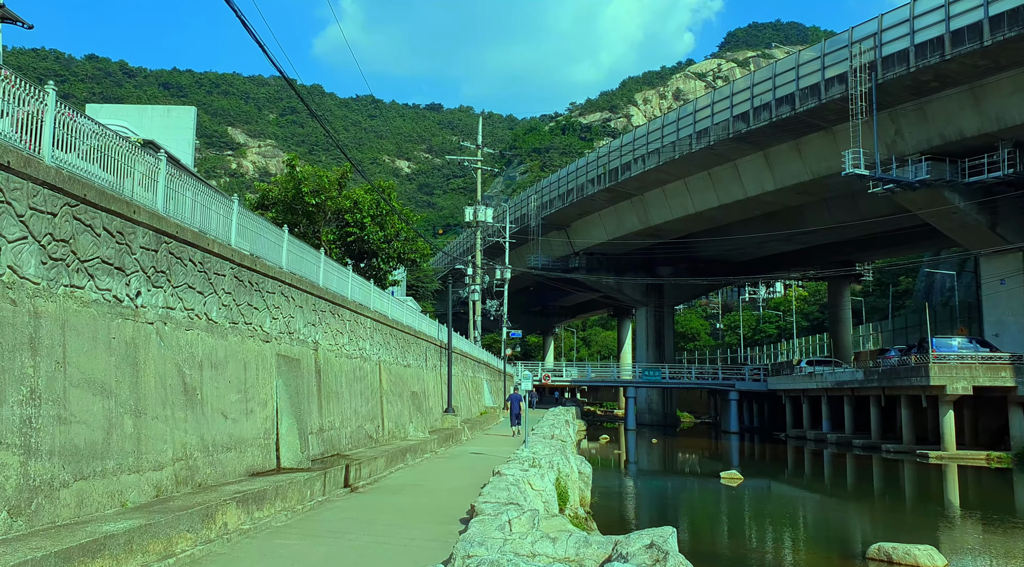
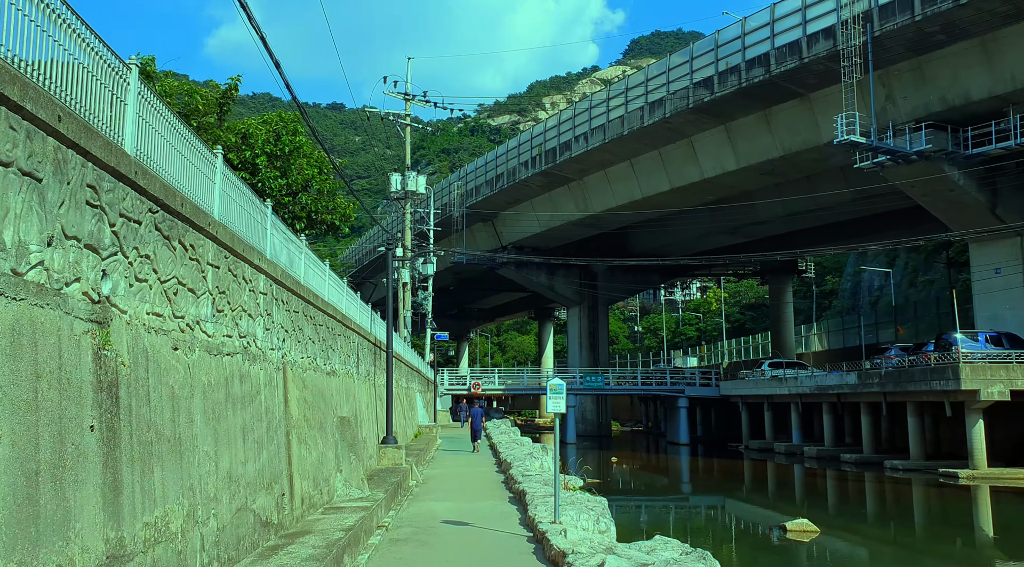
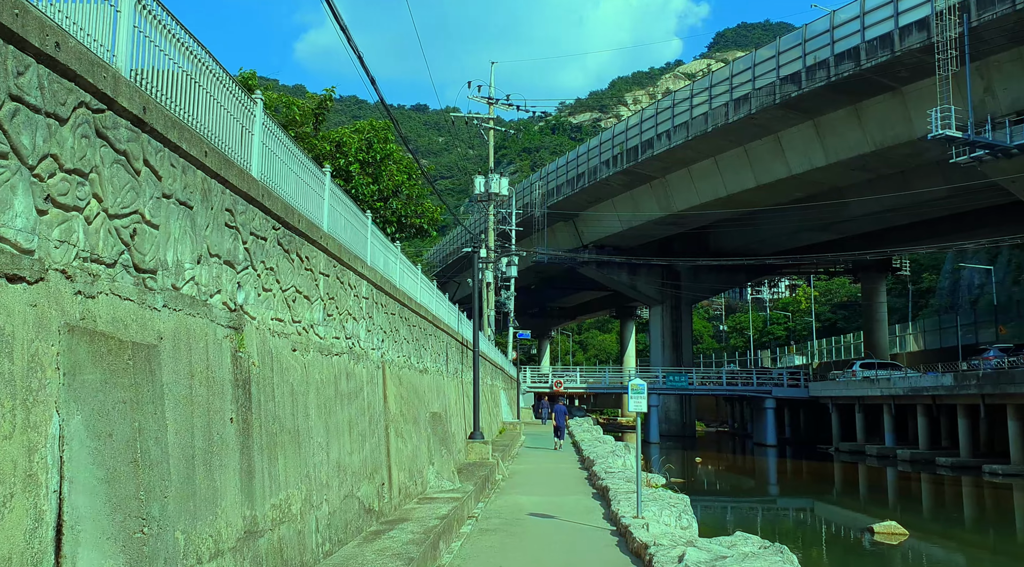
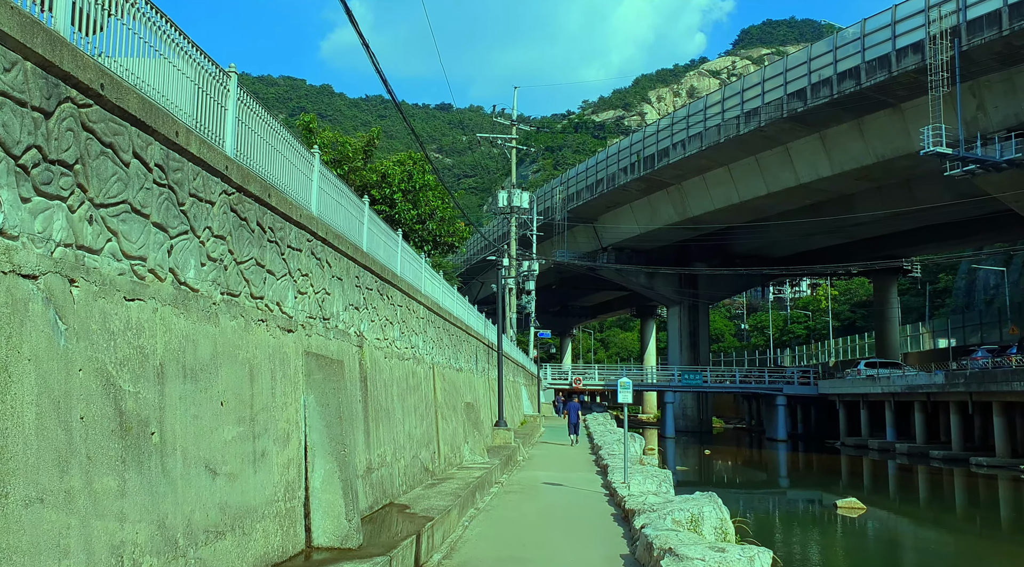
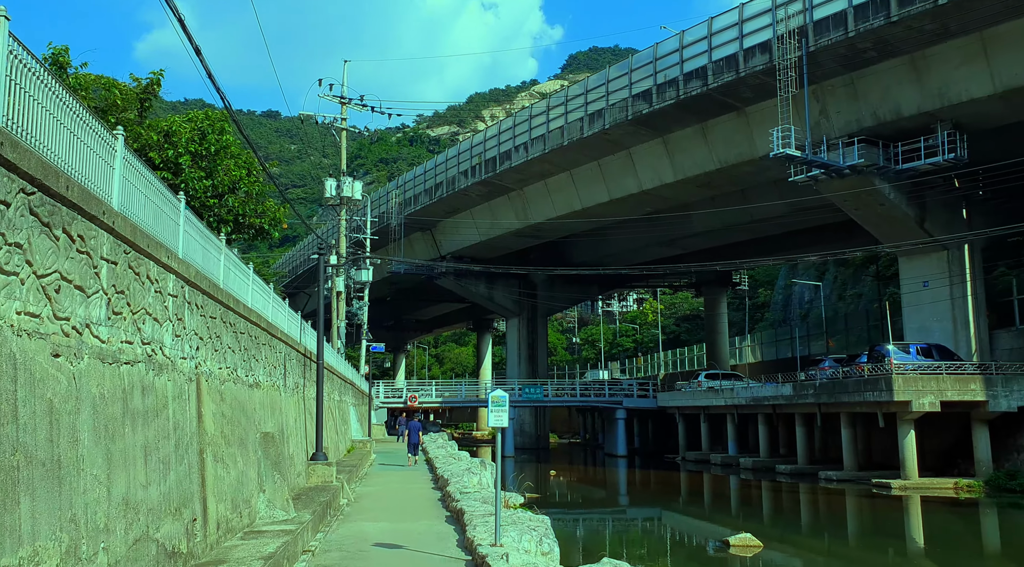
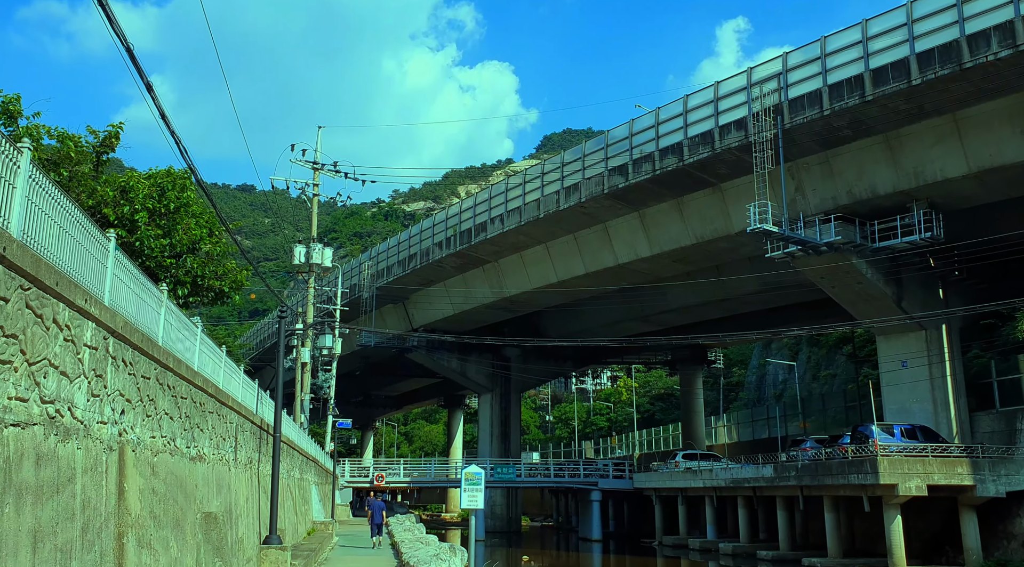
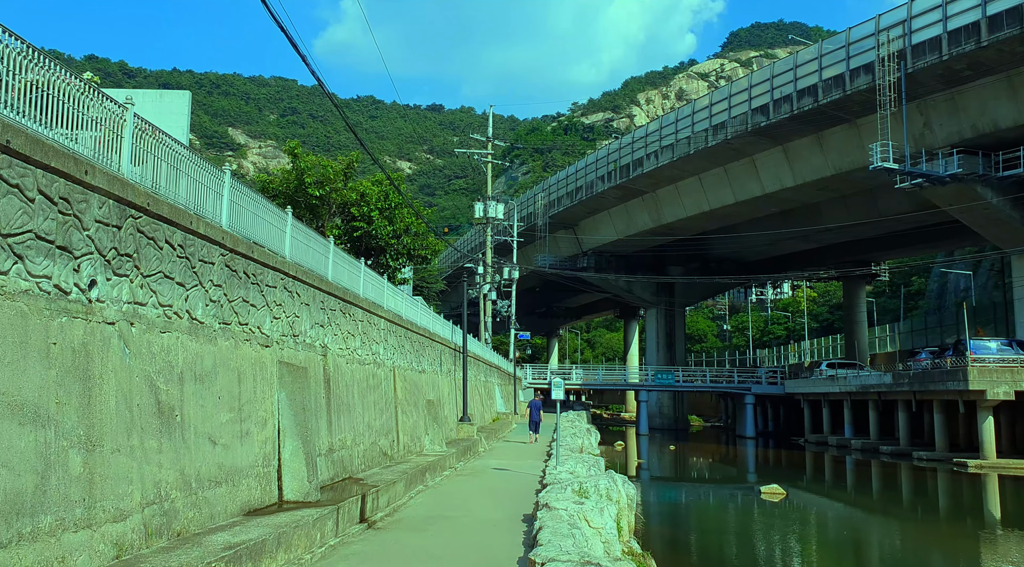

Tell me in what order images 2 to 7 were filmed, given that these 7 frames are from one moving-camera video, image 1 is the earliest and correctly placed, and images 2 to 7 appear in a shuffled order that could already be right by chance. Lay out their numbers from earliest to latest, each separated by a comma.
7, 4, 3, 2, 5, 6
